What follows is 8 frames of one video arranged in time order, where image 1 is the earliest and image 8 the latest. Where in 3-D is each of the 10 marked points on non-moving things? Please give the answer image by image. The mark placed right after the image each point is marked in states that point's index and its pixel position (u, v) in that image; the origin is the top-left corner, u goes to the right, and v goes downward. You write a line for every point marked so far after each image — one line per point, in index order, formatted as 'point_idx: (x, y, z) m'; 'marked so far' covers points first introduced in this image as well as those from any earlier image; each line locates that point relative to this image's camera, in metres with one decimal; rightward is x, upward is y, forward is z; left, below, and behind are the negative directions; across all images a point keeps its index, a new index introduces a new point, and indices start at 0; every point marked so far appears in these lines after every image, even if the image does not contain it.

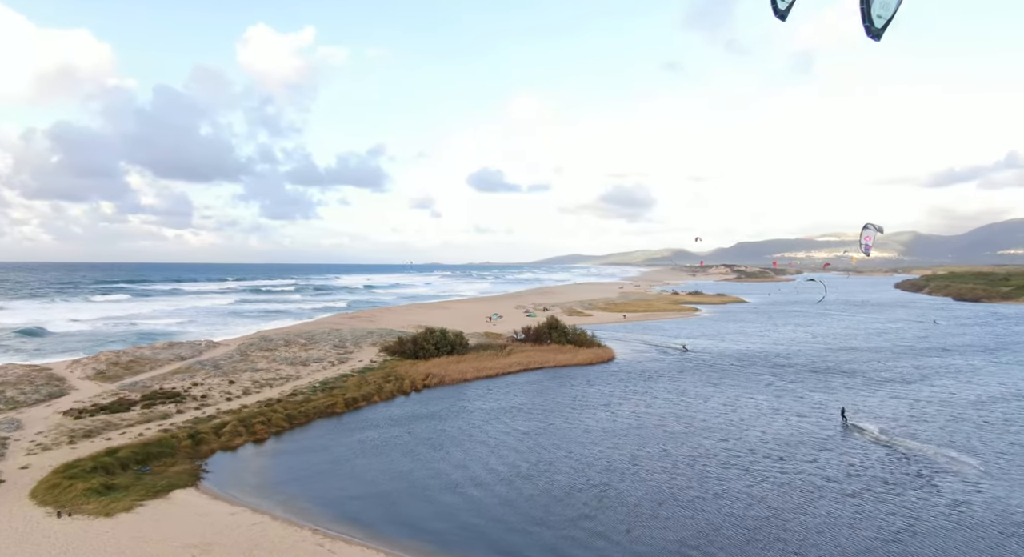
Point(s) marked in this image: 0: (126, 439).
0: (-9.3, -3.9, +14.5) m
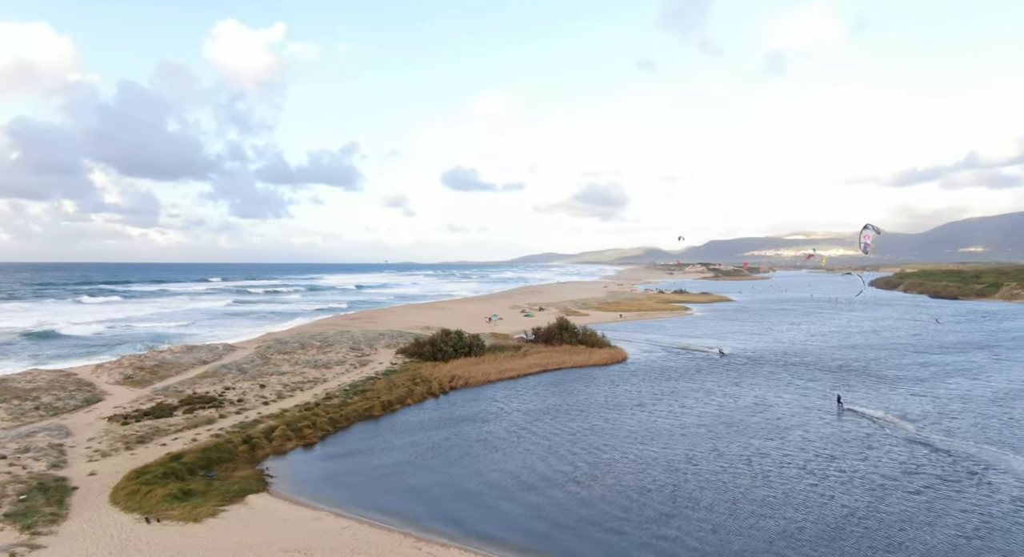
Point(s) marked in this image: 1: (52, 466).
0: (-7.9, -4.0, +14.4) m
1: (-9.5, -3.9, +12.5) m
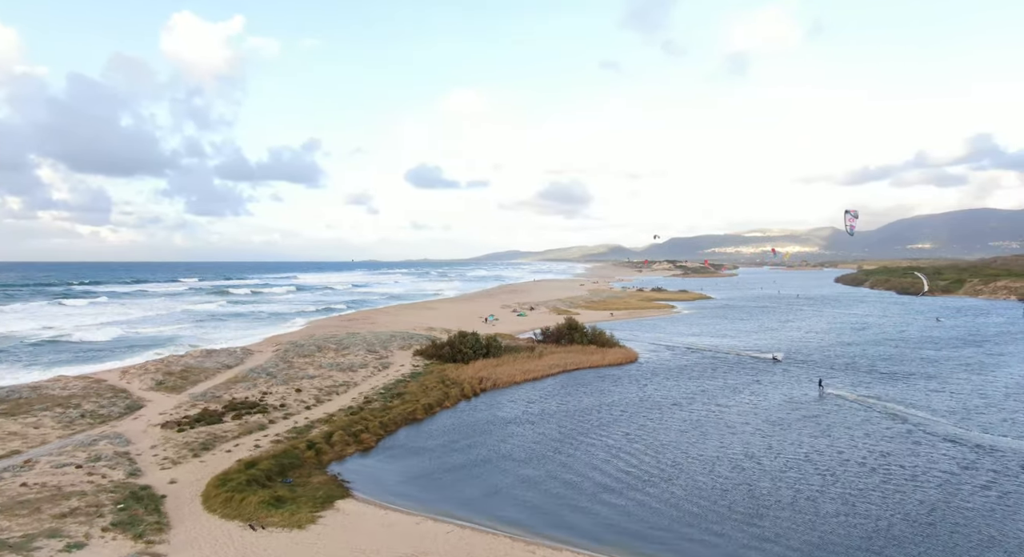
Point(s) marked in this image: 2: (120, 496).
0: (-6.3, -4.2, +14.4) m
1: (-7.9, -4.1, +12.4) m
2: (-7.1, -4.0, +10.9) m
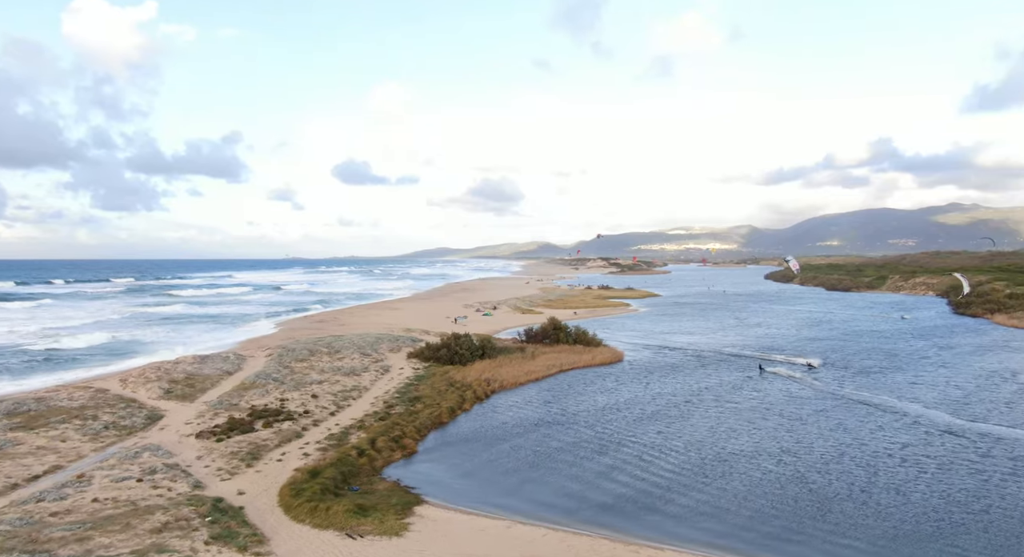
0: (-5.0, -4.3, +14.3) m
1: (-6.4, -4.2, +12.2) m
2: (-5.5, -4.1, +10.7) m
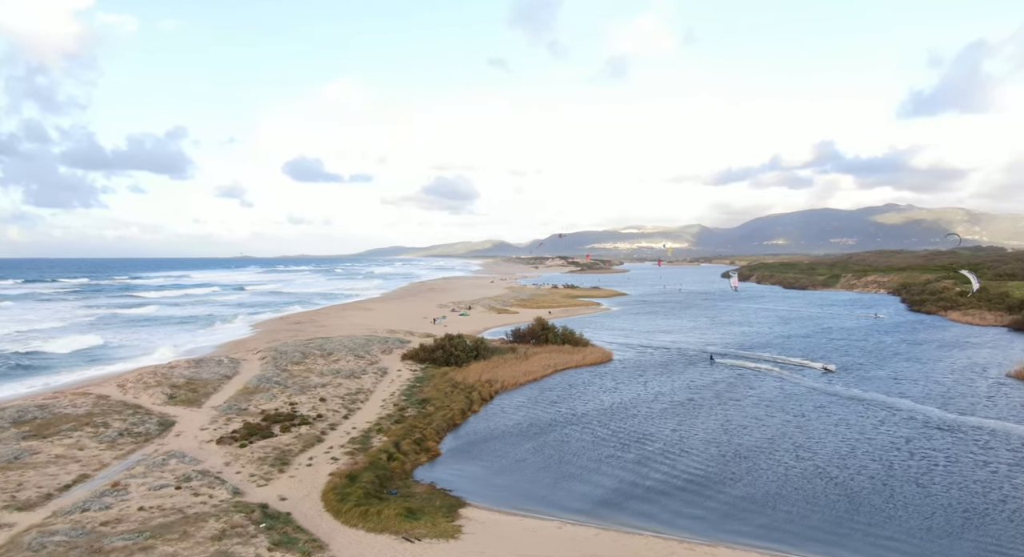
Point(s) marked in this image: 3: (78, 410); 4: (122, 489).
0: (-4.3, -4.4, +14.3) m
1: (-5.6, -4.3, +12.1) m
2: (-4.6, -4.2, +10.7) m
3: (-13.7, -4.1, +18.9) m
4: (-7.8, -4.2, +11.9) m
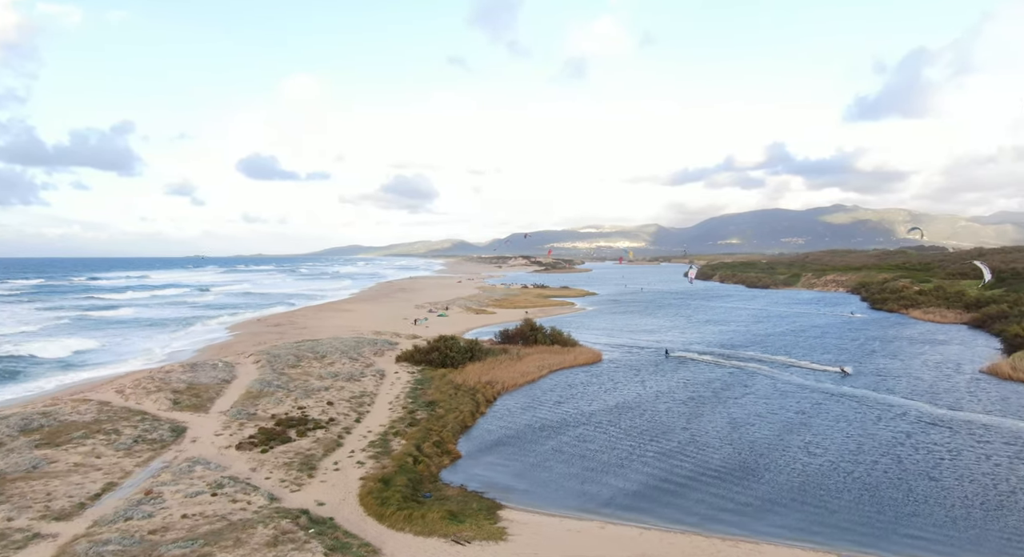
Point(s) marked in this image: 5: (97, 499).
0: (-3.6, -4.5, +14.3) m
1: (-4.9, -4.5, +12.1) m
2: (-3.8, -4.3, +10.7) m
3: (-13.3, -4.3, +18.6) m
4: (-7.0, -4.3, +11.8) m
5: (-8.3, -4.4, +11.9) m
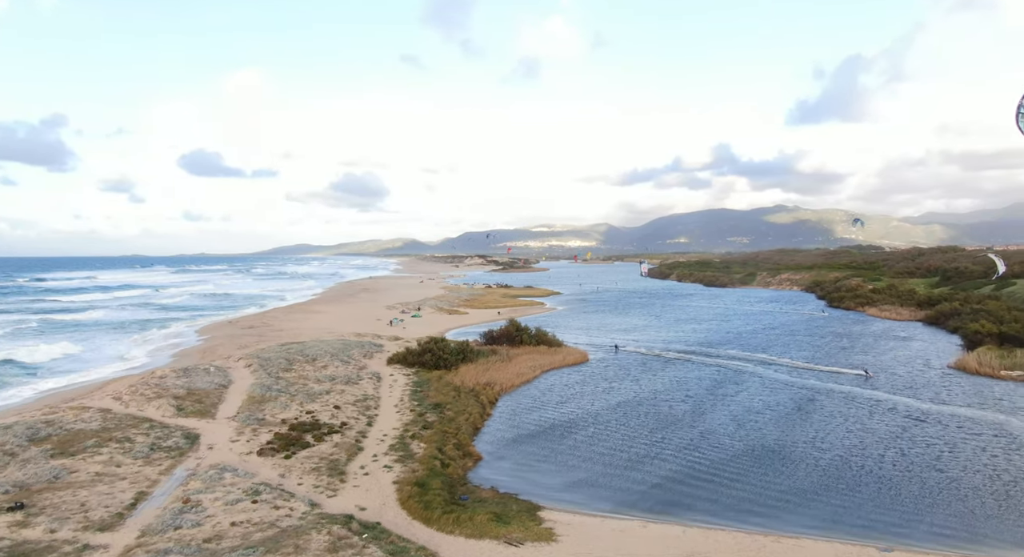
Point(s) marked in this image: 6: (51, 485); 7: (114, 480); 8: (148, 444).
0: (-3.0, -4.7, +14.4) m
1: (-4.0, -4.6, +12.1) m
2: (-2.9, -4.5, +10.8) m
3: (-12.8, -4.4, +18.1) m
4: (-6.2, -4.4, +11.7) m
5: (-7.5, -4.5, +11.8) m
6: (-10.1, -4.5, +13.1) m
7: (-9.1, -4.6, +13.6) m
8: (-10.0, -4.6, +16.4) m
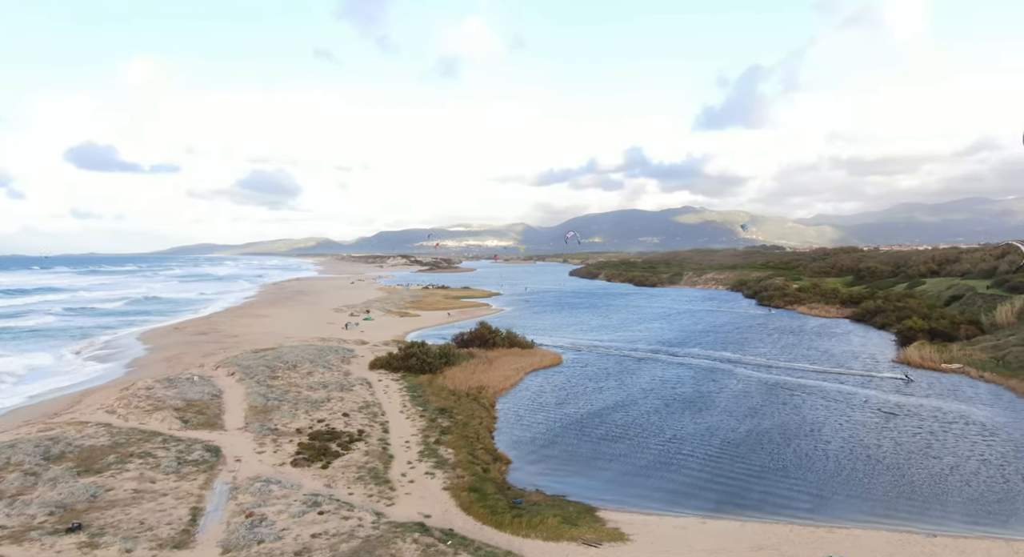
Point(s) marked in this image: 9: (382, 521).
0: (-1.9, -4.9, +14.6) m
1: (-2.8, -4.8, +12.2) m
2: (-1.5, -4.7, +11.1) m
3: (-12.1, -4.7, +17.4) m
4: (-4.9, -4.7, +11.7) m
5: (-6.1, -4.8, +11.6) m
6: (-8.8, -4.8, +12.6) m
7: (-7.9, -4.8, +13.3) m
8: (-9.1, -4.8, +16.0) m
9: (-2.6, -4.8, +11.8) m
